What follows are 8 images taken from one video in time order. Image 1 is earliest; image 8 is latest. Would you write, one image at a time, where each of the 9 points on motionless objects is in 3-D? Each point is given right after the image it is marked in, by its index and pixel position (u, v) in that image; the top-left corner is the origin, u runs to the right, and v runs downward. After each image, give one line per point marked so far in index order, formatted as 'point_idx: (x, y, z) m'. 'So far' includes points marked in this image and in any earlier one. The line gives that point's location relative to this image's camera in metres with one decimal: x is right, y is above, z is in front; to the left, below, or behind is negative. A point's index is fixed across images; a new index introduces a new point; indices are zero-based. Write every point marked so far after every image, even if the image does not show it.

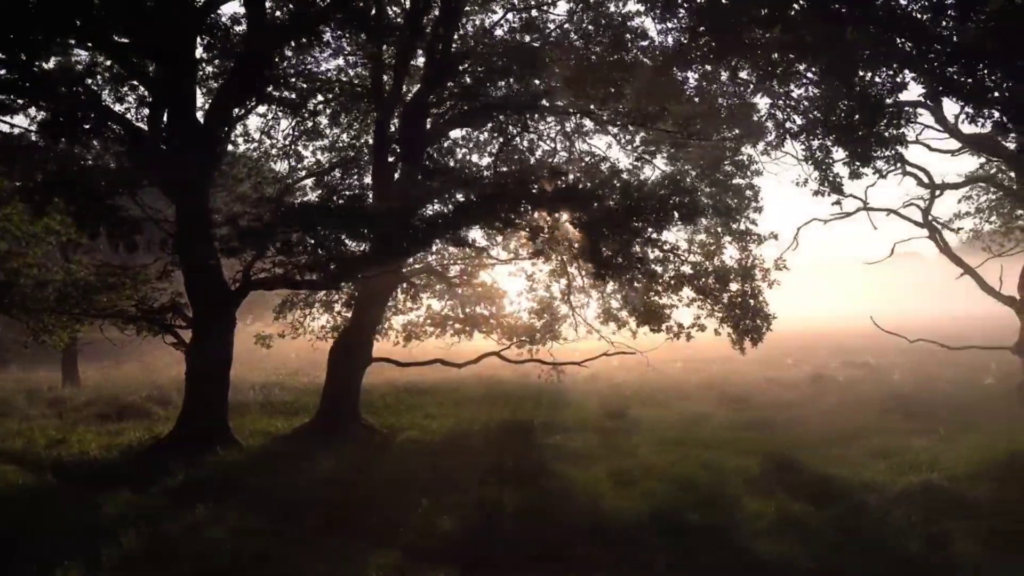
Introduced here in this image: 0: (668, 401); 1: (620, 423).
0: (+2.2, -1.7, +15.3) m
1: (+1.3, -1.7, +13.1) m
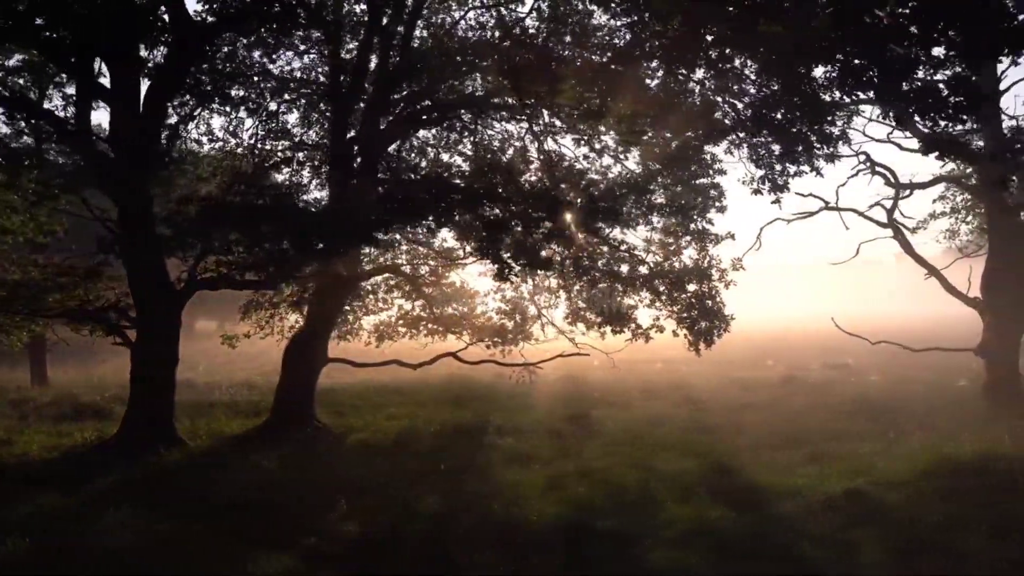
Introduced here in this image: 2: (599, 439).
0: (+1.7, -1.7, +15.2) m
1: (+0.7, -1.7, +12.9) m
2: (+0.9, -1.7, +11.3) m
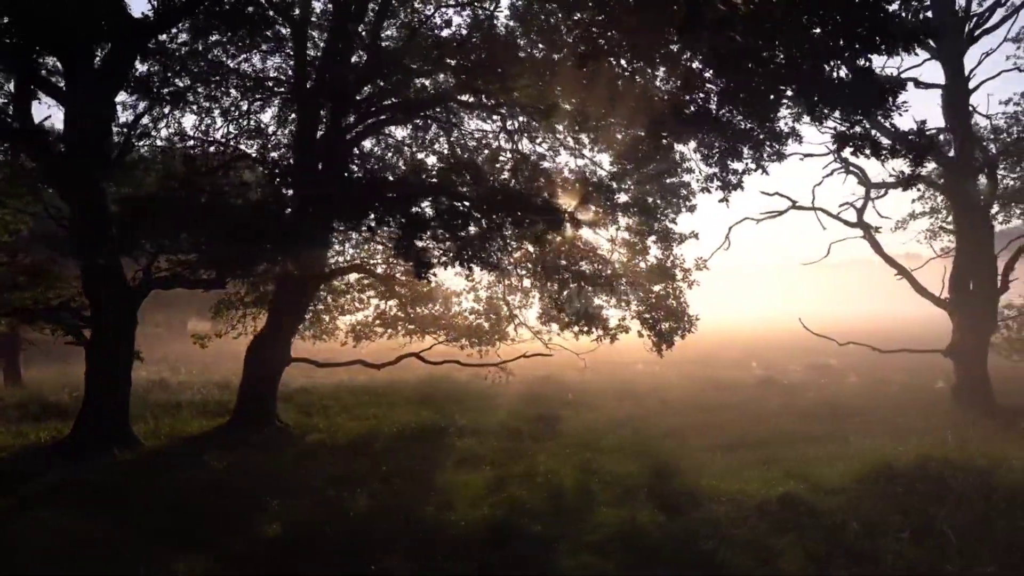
0: (+1.3, -1.7, +15.0) m
1: (+0.3, -1.7, +12.8) m
2: (+0.5, -1.7, +11.2) m
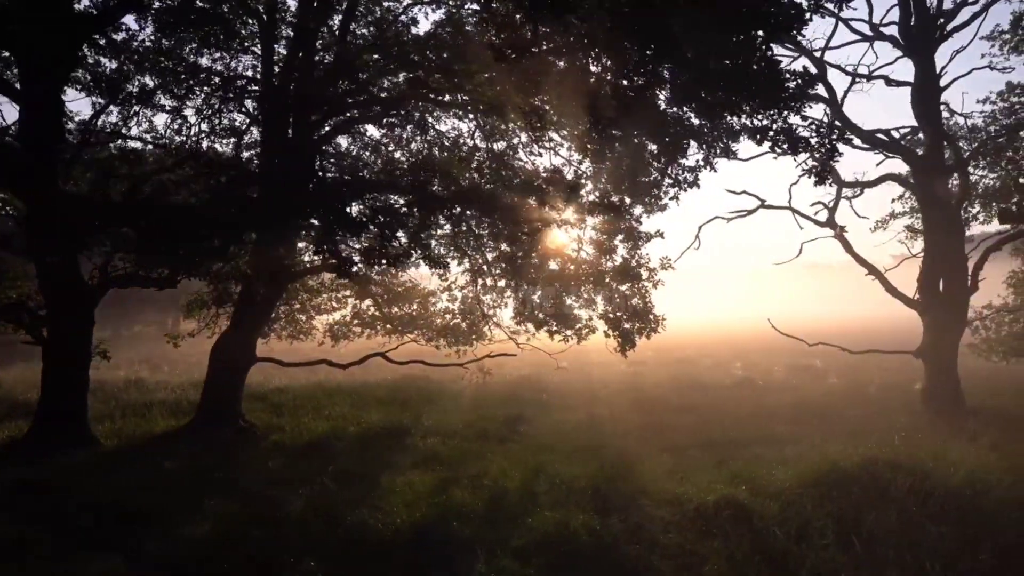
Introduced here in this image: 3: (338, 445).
0: (+0.9, -1.7, +14.9) m
1: (-0.1, -1.7, +12.7) m
2: (0.0, -1.7, +11.1) m
3: (-2.0, -1.7, +11.0) m
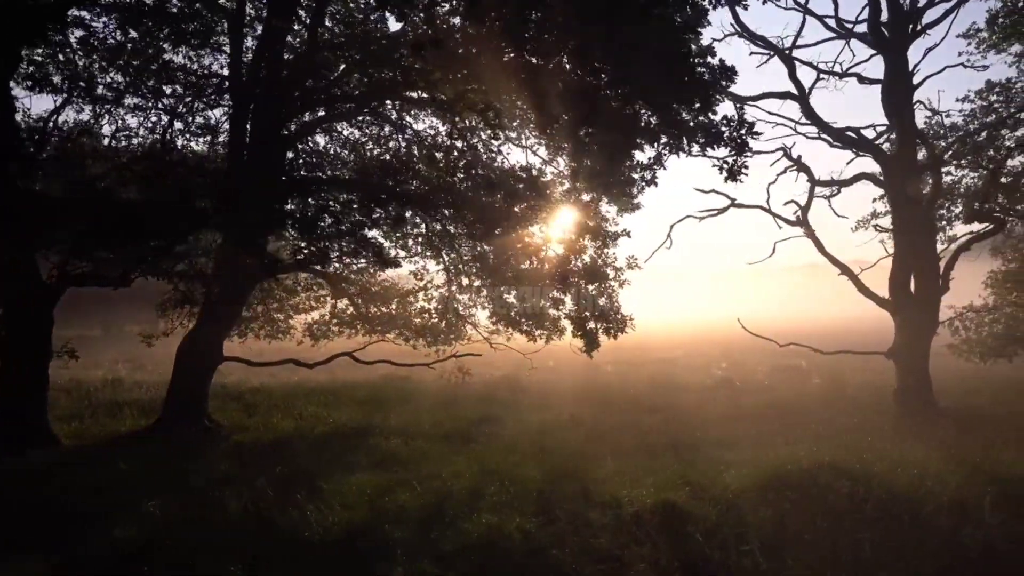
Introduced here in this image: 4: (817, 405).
0: (+0.5, -1.7, +14.8) m
1: (-0.5, -1.7, +12.6) m
2: (-0.4, -1.7, +11.0) m
3: (-2.4, -1.7, +10.9) m
4: (+4.4, -1.7, +14.3) m
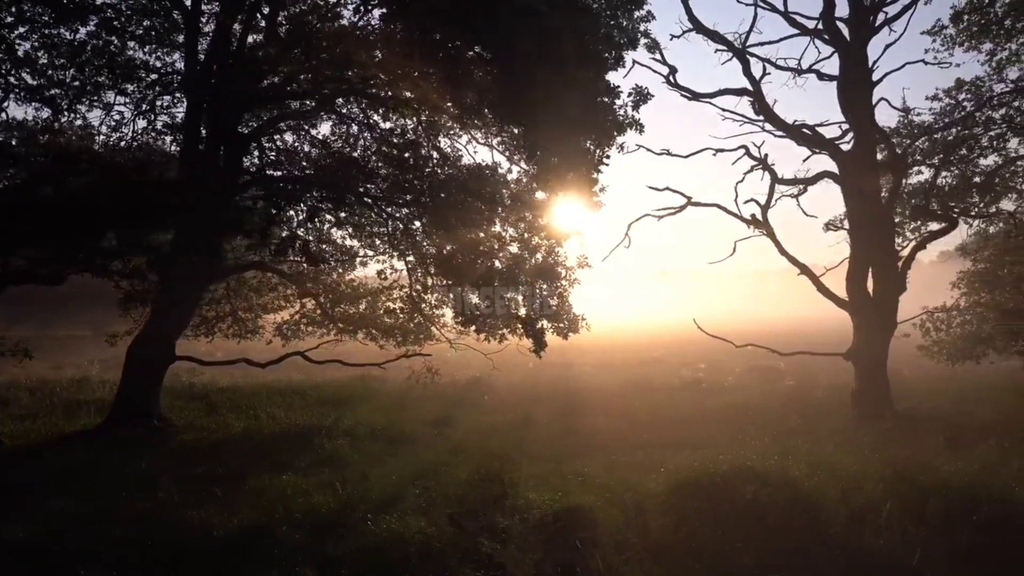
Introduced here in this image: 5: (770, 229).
0: (0.0, -1.7, +14.7) m
1: (-1.1, -1.7, +12.4) m
2: (-0.9, -1.7, +10.9) m
3: (-3.0, -1.7, +10.8) m
4: (+3.8, -1.7, +14.1) m
5: (+3.2, +0.7, +12.4) m
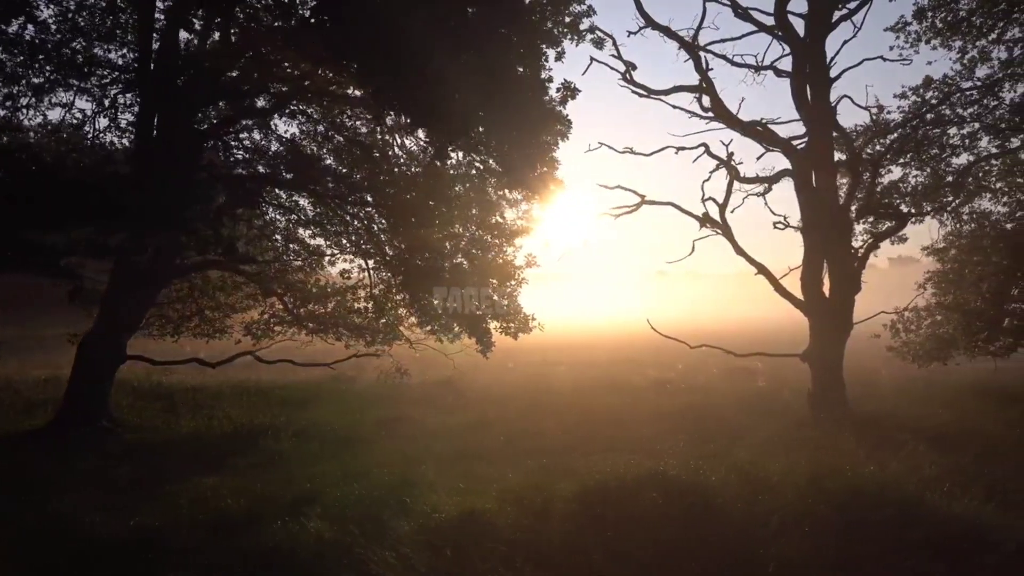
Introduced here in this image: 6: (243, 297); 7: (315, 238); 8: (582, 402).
0: (-0.6, -1.7, +14.5) m
1: (-1.7, -1.7, +12.3) m
2: (-1.5, -1.7, +10.7) m
3: (-3.6, -1.7, +10.7) m
4: (+3.3, -1.7, +13.9) m
5: (+2.7, +0.7, +12.2) m
6: (-4.5, -0.1, +16.8) m
7: (-3.1, +0.8, +15.7) m
8: (+1.2, -1.7, +14.8) m
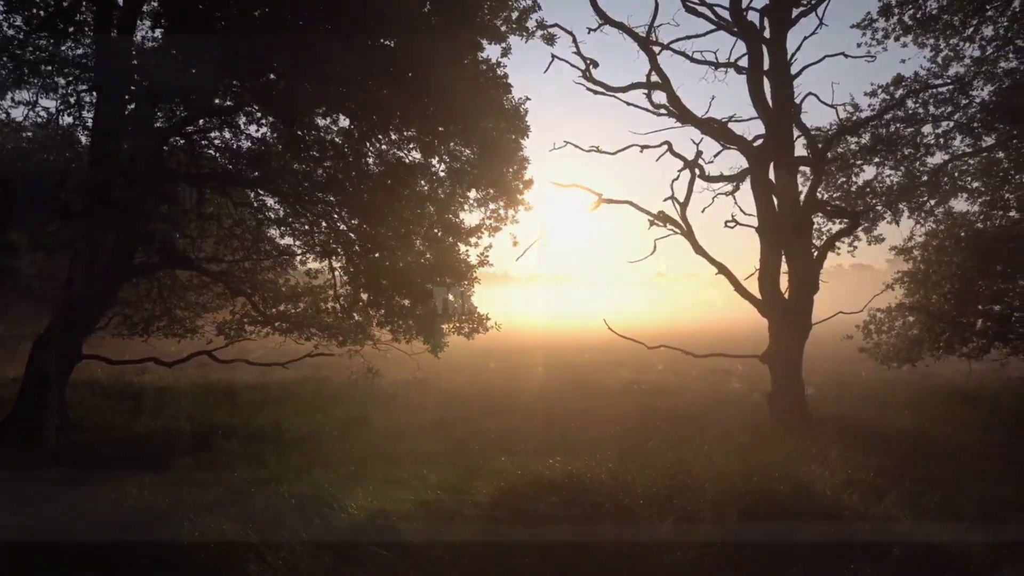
0: (-1.1, -1.7, +14.4) m
1: (-2.2, -1.7, +12.2) m
2: (-2.0, -1.7, +10.6) m
3: (-4.1, -1.7, +10.6) m
4: (+2.8, -1.7, +13.8) m
5: (+2.2, +0.7, +12.1) m
6: (-5.0, -0.1, +16.7) m
7: (-3.6, +0.8, +15.6) m
8: (+0.7, -1.7, +14.7) m
